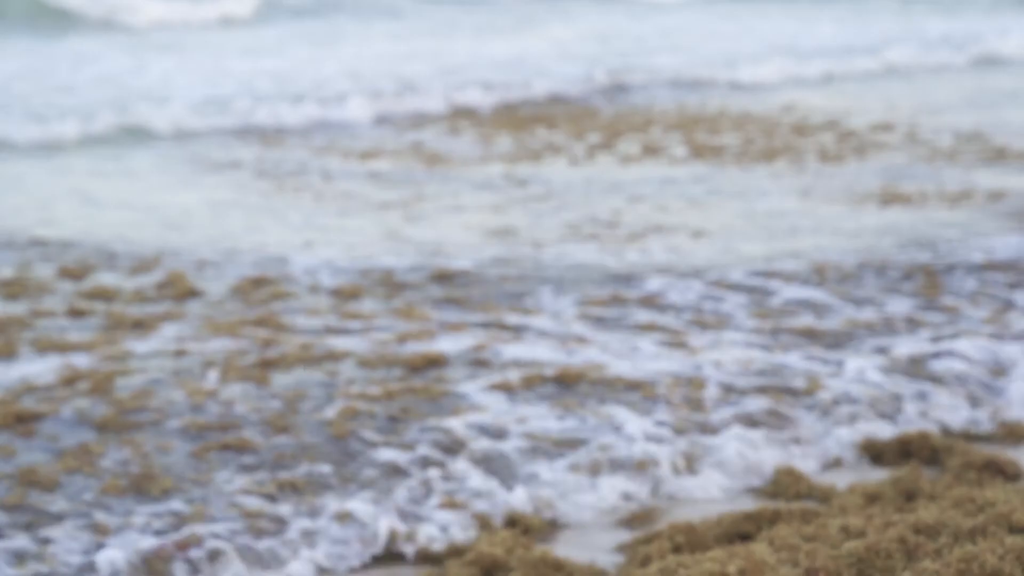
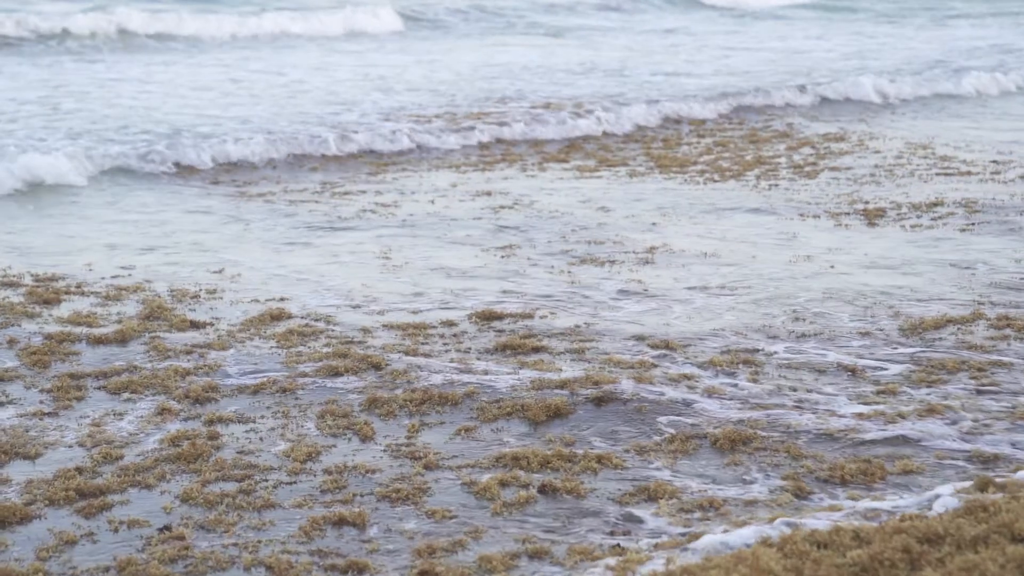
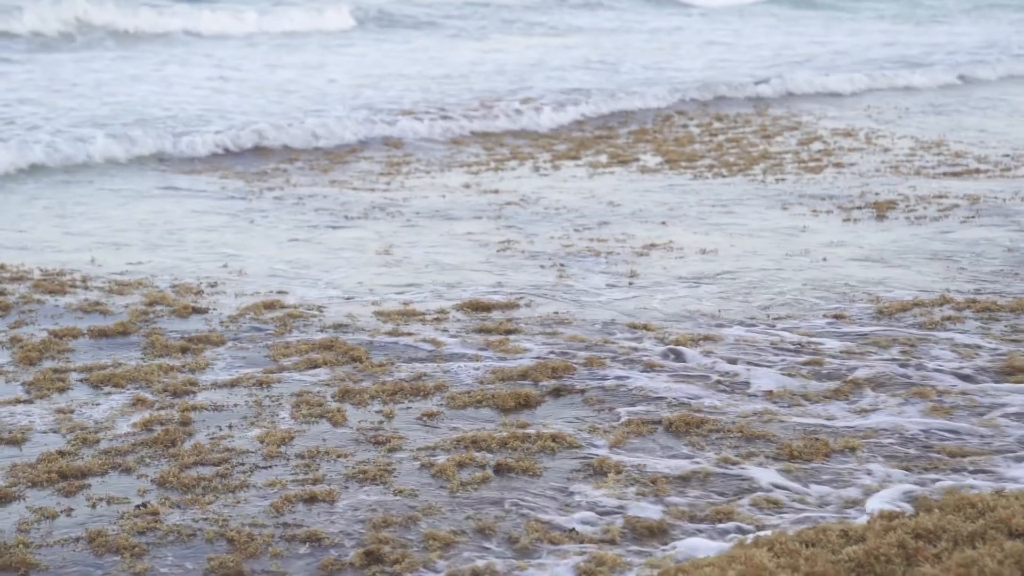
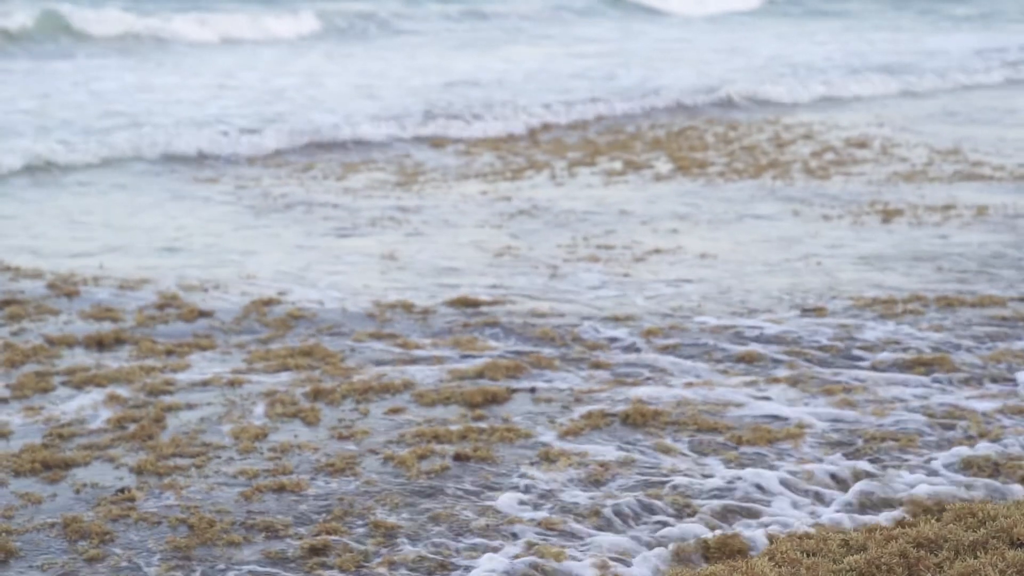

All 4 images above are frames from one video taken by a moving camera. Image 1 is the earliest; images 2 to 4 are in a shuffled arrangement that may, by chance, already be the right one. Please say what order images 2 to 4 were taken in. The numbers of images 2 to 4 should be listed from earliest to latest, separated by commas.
4, 3, 2
